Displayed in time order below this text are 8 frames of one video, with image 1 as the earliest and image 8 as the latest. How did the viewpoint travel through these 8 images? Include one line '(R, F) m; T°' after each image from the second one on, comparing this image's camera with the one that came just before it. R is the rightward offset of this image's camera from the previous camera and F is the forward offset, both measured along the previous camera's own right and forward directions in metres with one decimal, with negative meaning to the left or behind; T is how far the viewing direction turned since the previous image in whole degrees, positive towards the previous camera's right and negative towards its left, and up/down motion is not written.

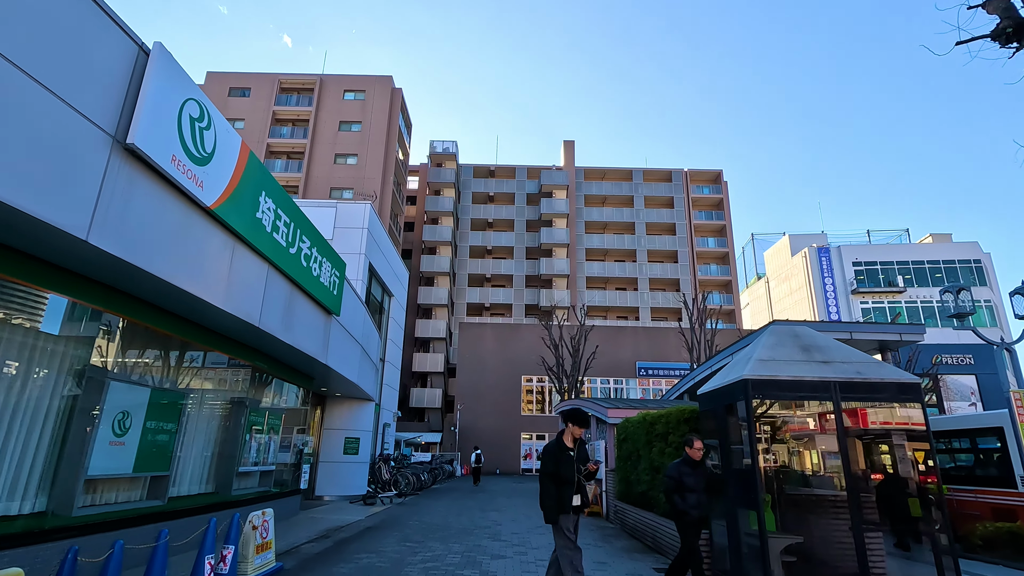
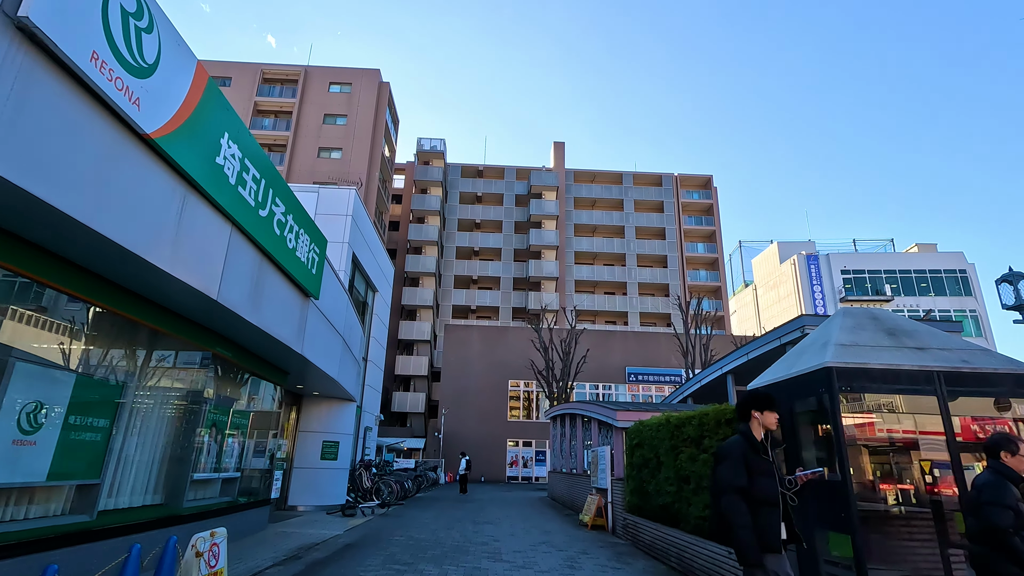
(-0.3, +1.1) m; +2°
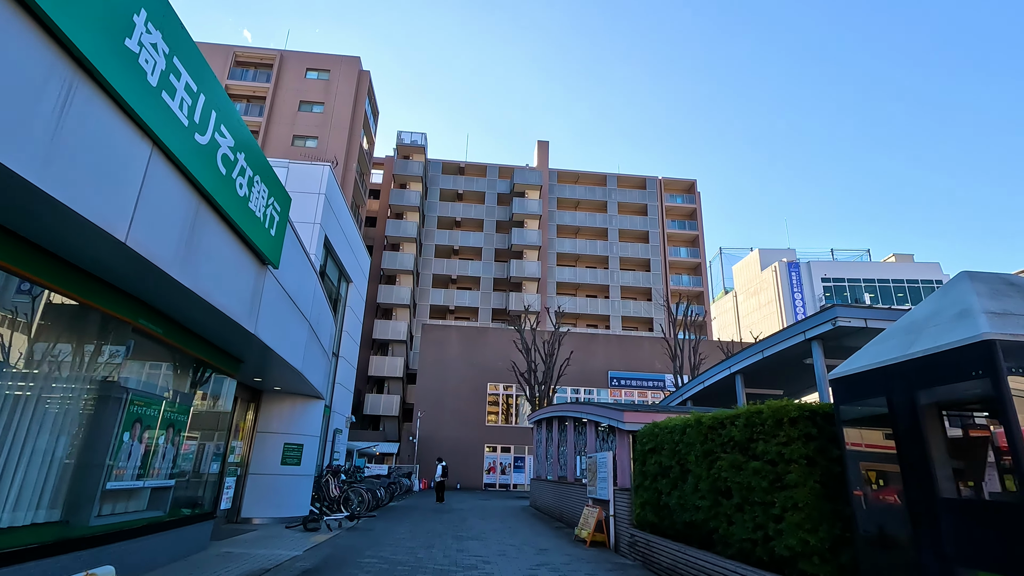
(-0.3, +1.3) m; +3°
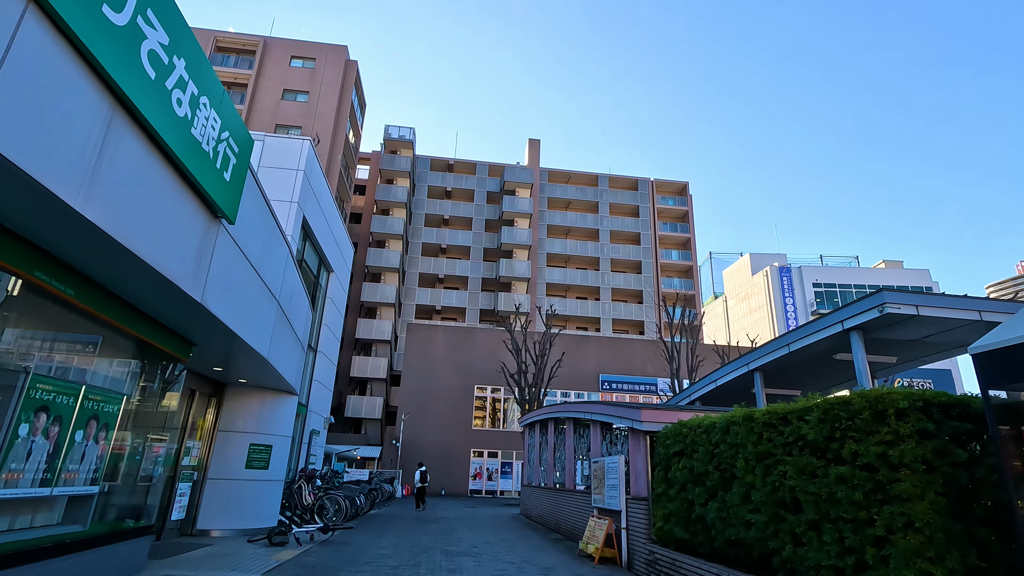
(-0.2, +1.2) m; +2°
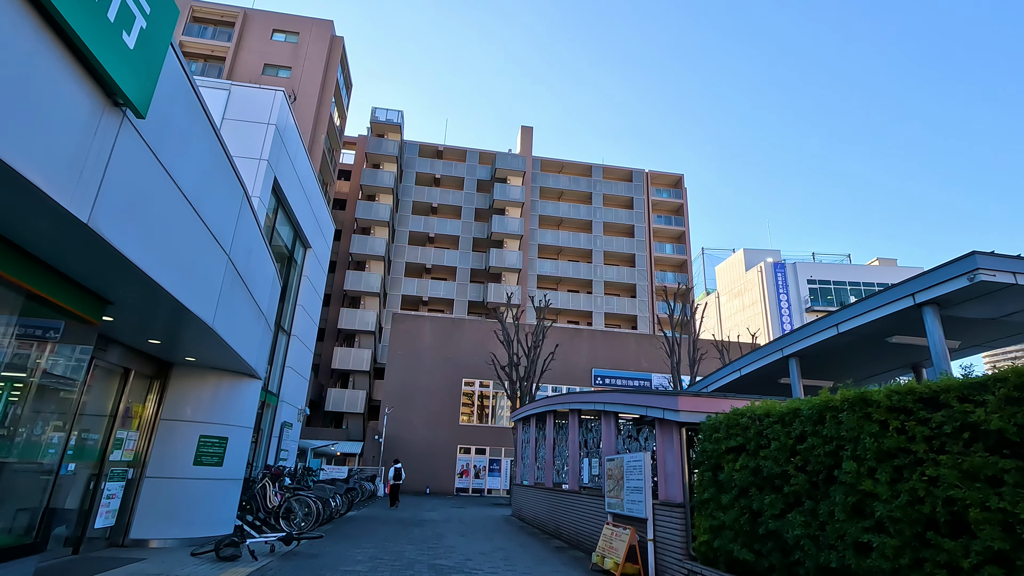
(-0.3, +1.5) m; +1°
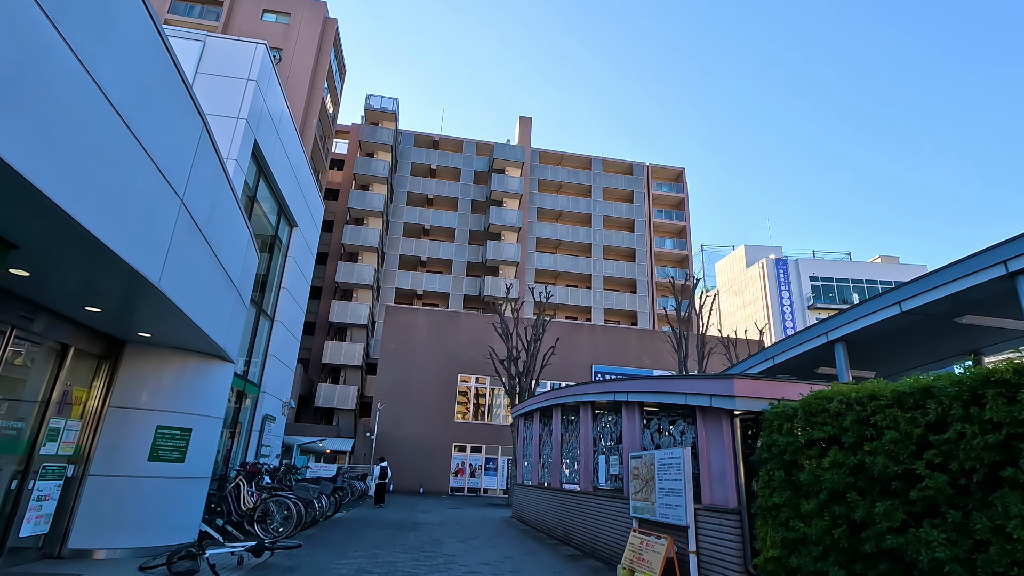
(-0.2, +1.1) m; +1°
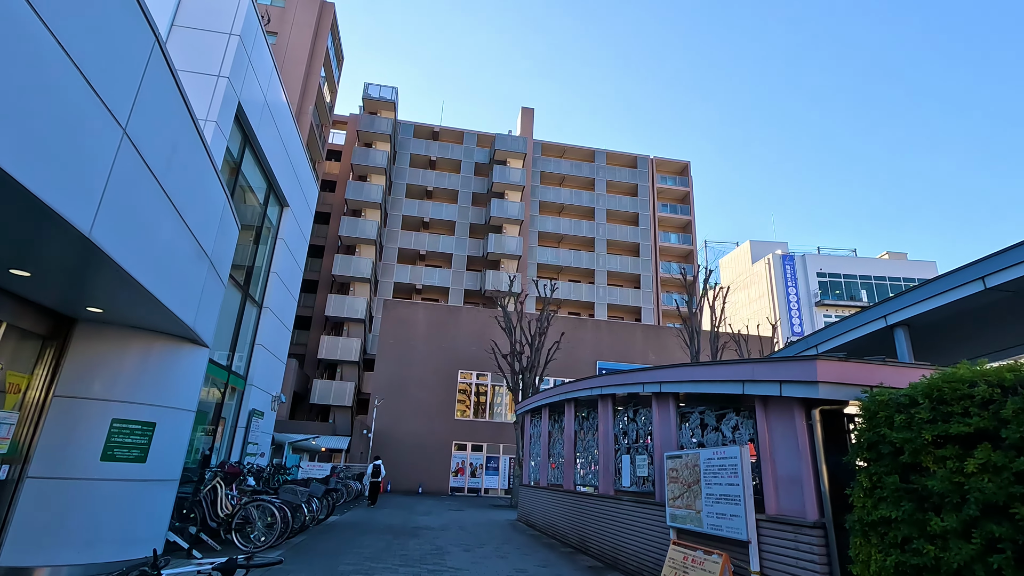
(-0.2, +1.0) m; 0°
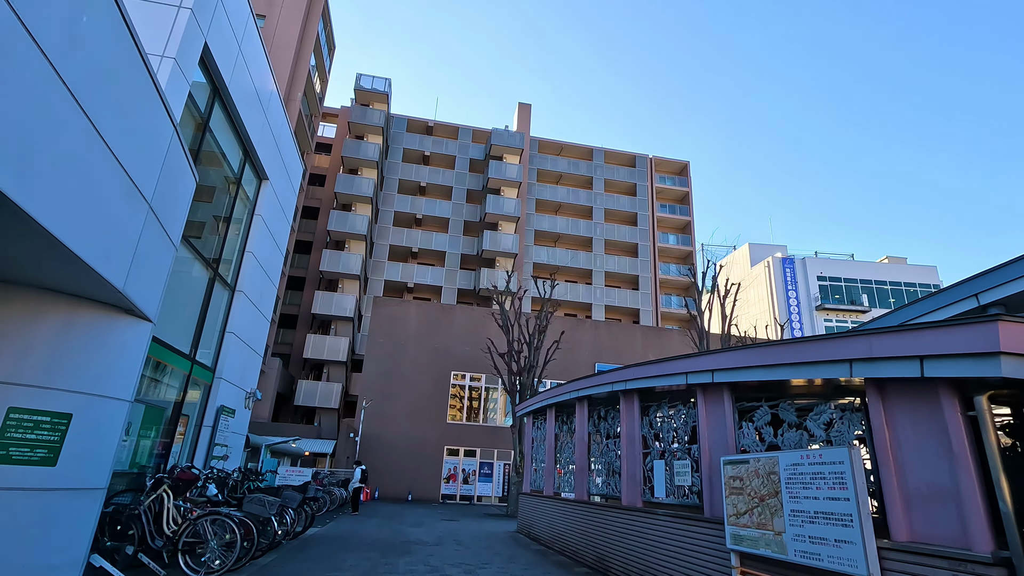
(-0.3, +1.3) m; +1°
